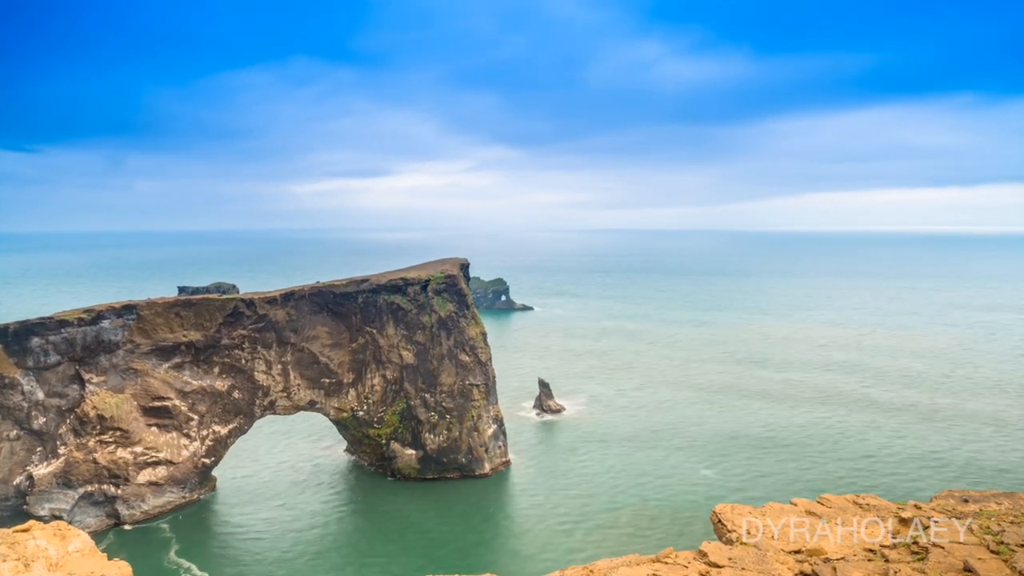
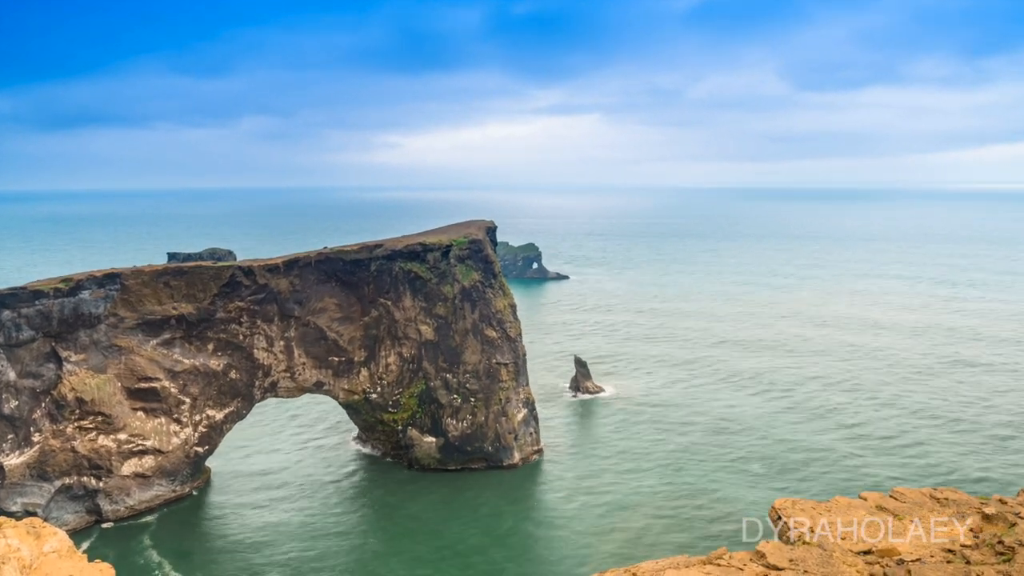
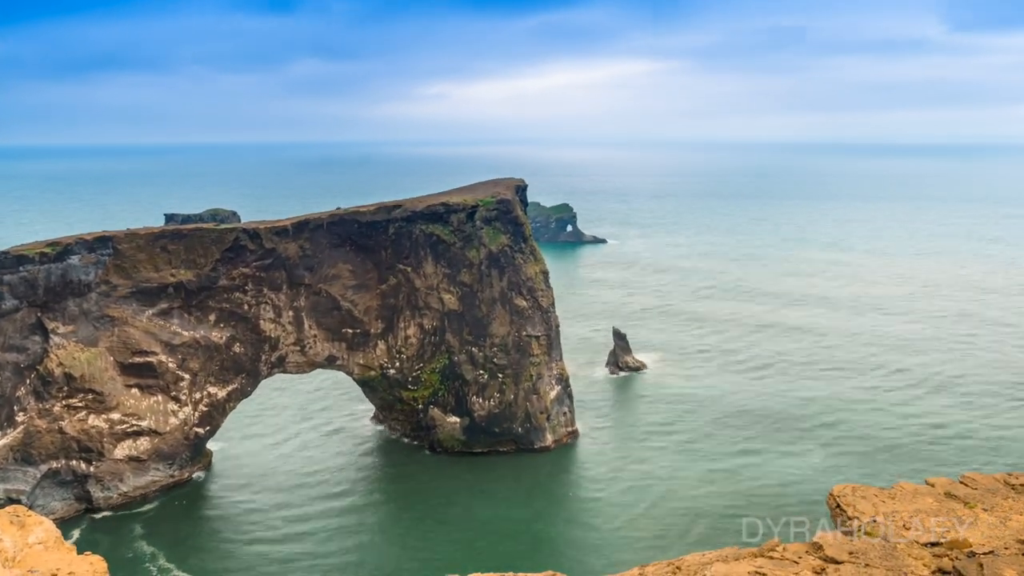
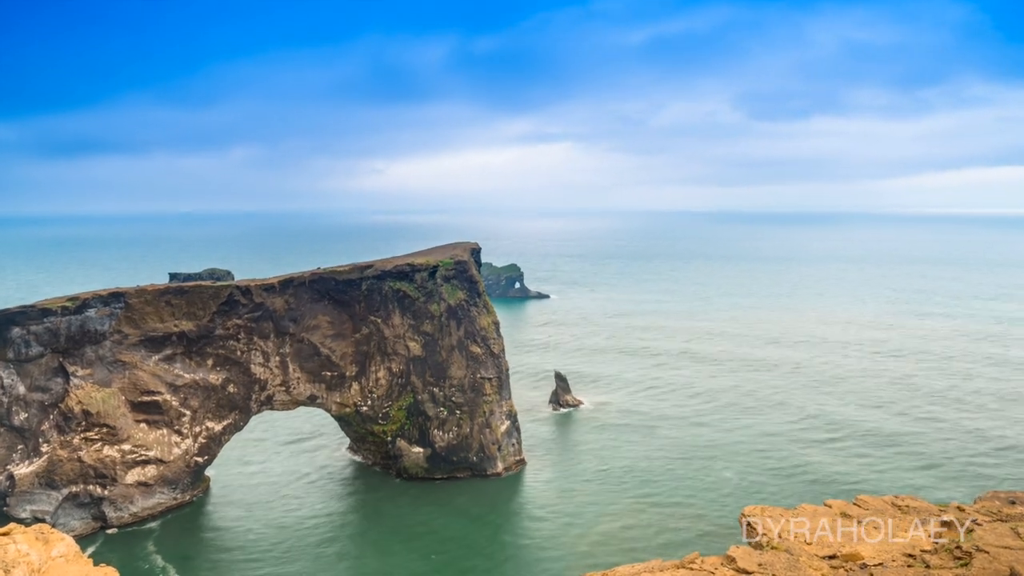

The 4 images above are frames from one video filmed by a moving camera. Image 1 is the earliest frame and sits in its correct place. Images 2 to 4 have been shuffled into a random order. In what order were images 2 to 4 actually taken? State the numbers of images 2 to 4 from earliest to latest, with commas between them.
4, 2, 3
